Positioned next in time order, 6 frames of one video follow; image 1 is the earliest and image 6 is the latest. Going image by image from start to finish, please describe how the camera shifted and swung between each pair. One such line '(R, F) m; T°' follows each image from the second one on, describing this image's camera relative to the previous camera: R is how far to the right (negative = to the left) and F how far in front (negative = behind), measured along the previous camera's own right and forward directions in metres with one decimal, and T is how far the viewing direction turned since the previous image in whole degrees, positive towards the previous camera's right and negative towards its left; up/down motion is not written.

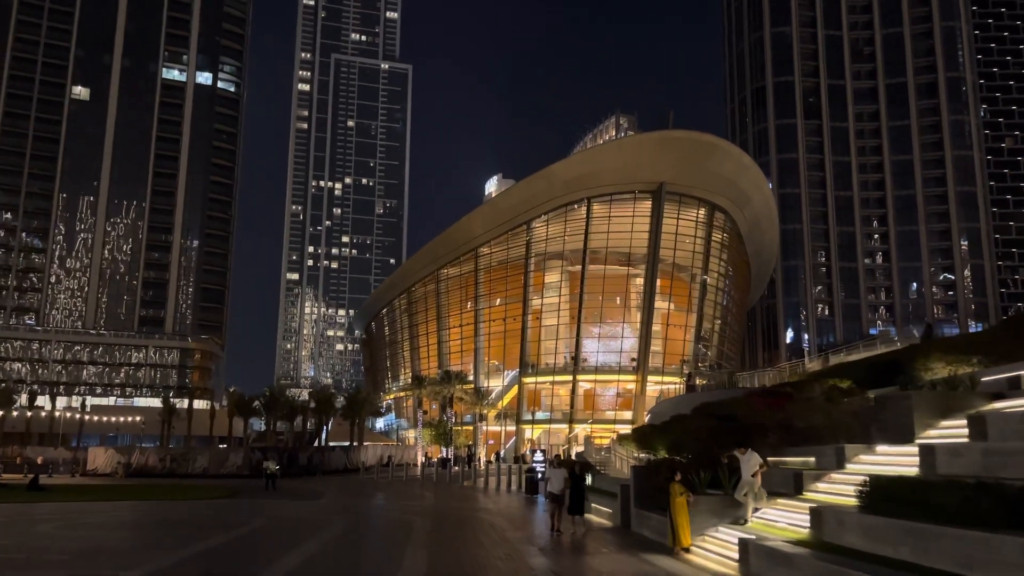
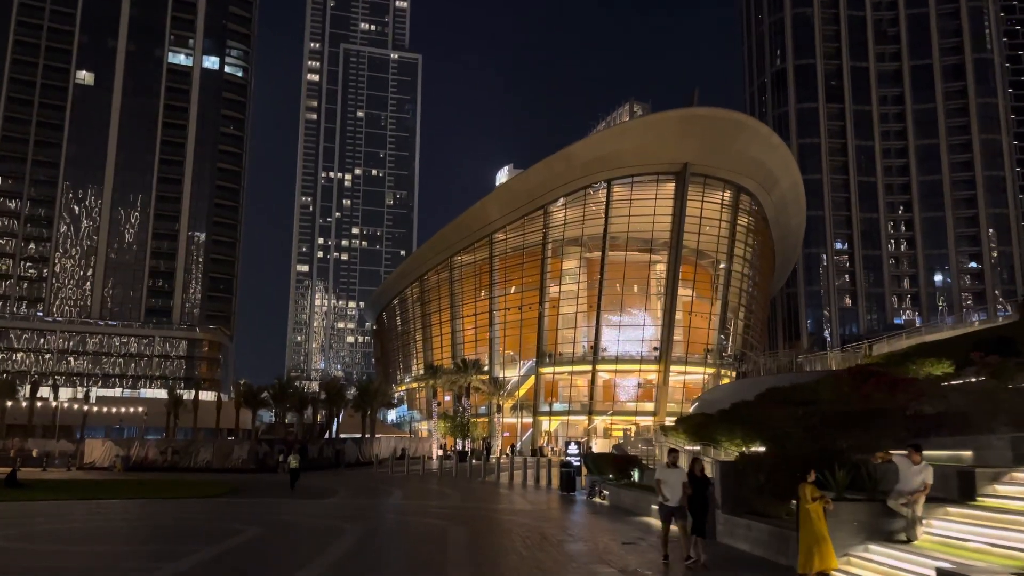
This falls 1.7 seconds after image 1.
(-0.5, +2.1) m; -1°
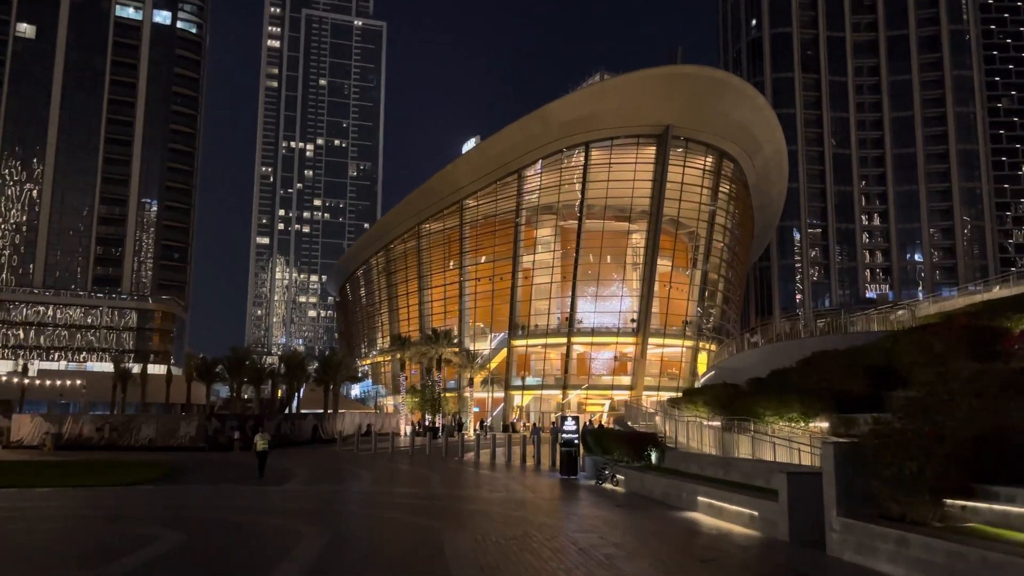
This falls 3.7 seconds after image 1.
(-0.5, +2.6) m; +3°
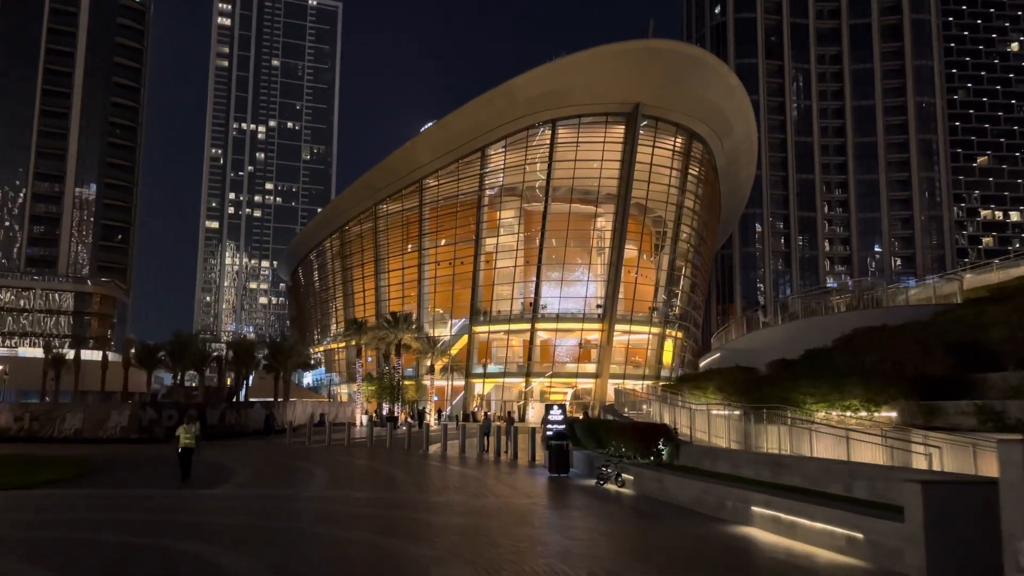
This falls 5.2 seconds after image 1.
(-0.4, +2.1) m; +3°
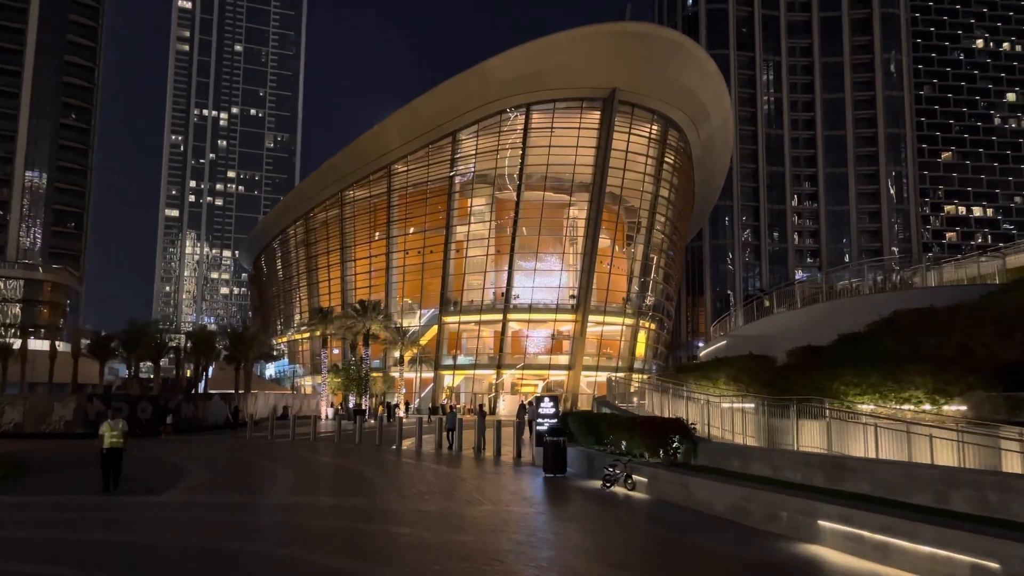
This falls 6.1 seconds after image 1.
(-0.4, +1.3) m; +3°
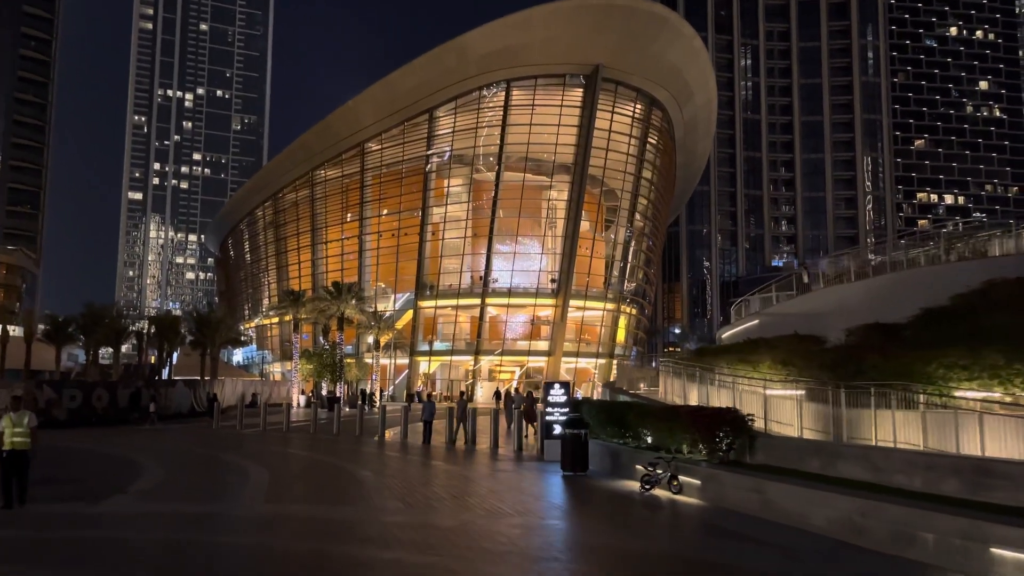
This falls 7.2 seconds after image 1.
(-0.5, +1.5) m; +2°
